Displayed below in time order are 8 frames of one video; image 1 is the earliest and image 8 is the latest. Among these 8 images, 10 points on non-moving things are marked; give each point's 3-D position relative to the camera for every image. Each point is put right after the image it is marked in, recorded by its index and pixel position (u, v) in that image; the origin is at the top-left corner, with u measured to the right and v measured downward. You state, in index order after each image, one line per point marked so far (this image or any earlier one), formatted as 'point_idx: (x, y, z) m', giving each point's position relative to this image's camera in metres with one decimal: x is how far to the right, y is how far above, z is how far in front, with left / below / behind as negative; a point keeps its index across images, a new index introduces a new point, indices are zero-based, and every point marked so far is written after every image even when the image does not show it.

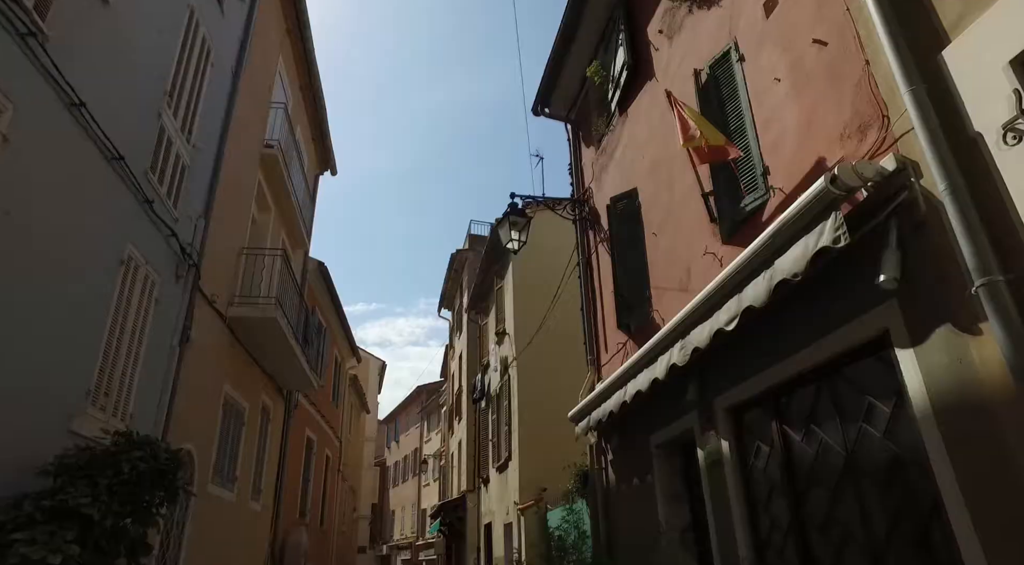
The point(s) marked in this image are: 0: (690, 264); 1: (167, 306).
0: (+1.4, +0.2, +5.6) m
1: (-3.8, -0.2, +7.6) m
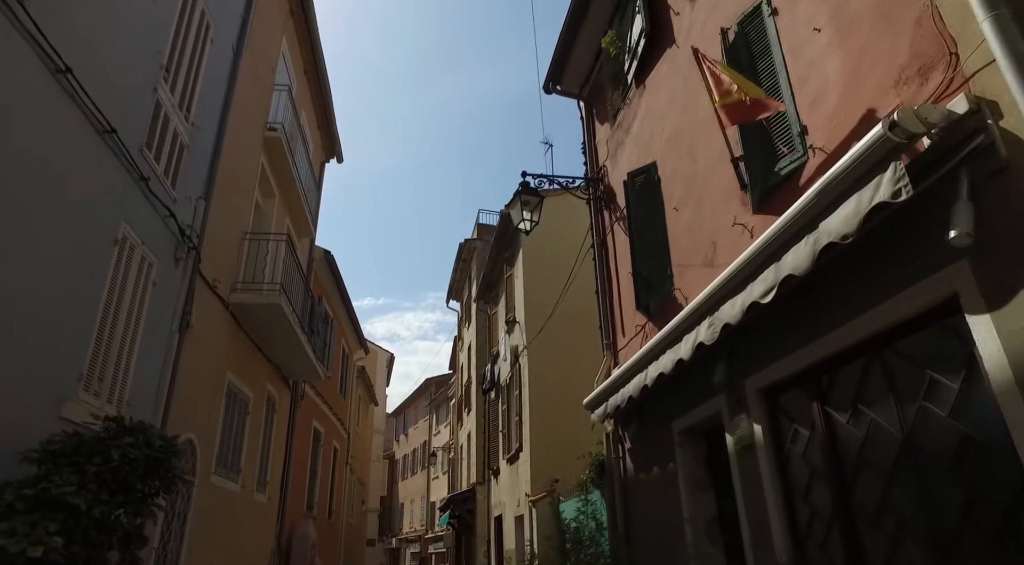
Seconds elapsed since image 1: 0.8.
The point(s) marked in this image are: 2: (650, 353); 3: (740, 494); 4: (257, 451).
0: (+1.5, +0.3, +5.2) m
1: (-3.6, -0.1, +7.3) m
2: (+1.1, -0.6, +5.7) m
3: (+1.5, -1.4, +4.5) m
4: (-4.1, -2.7, +11.2) m
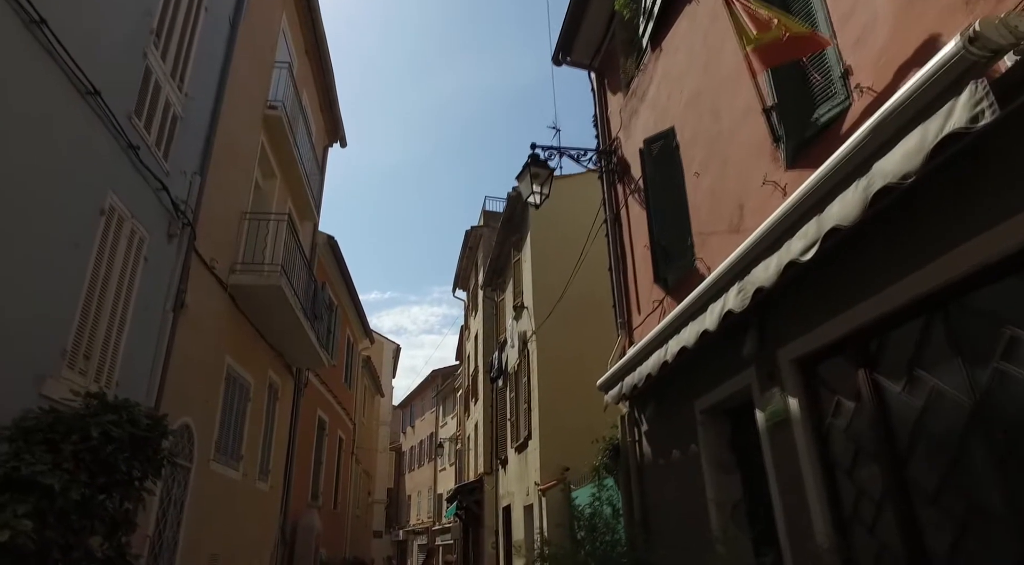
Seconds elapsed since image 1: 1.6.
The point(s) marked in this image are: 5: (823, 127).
0: (+1.6, +0.6, +4.8) m
1: (-3.5, +0.2, +7.0) m
2: (+1.2, -0.3, +5.3) m
3: (+1.5, -1.1, +4.1) m
4: (-3.9, -2.4, +10.9) m
5: (+1.7, +0.8, +3.8) m
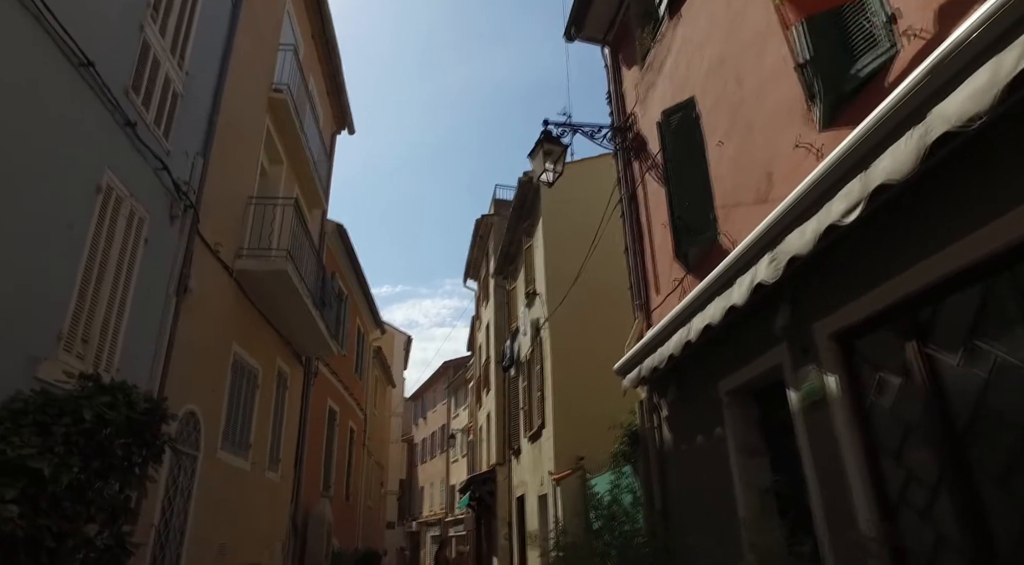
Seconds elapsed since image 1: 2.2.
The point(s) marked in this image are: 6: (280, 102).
0: (+1.7, +0.7, +4.5) m
1: (-3.4, +0.3, +6.8) m
2: (+1.3, -0.2, +5.0) m
3: (+1.6, -1.0, +3.8) m
4: (-3.7, -2.2, +10.7) m
5: (+1.8, +1.0, +3.5) m
6: (-3.6, +2.8, +10.7) m
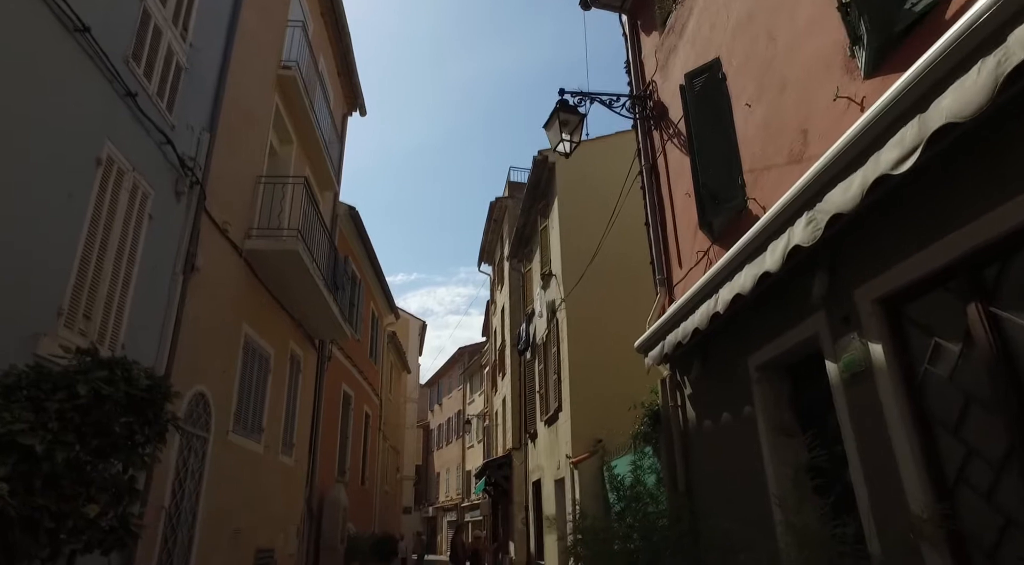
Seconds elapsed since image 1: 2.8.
0: (+1.8, +1.0, +4.2) m
1: (-3.3, +0.5, +6.6) m
2: (+1.4, +0.1, +4.8) m
3: (+1.7, -0.8, +3.5) m
4: (-3.5, -1.9, +10.5) m
5: (+1.8, +1.2, +3.1) m
6: (-3.4, +3.1, +10.5) m
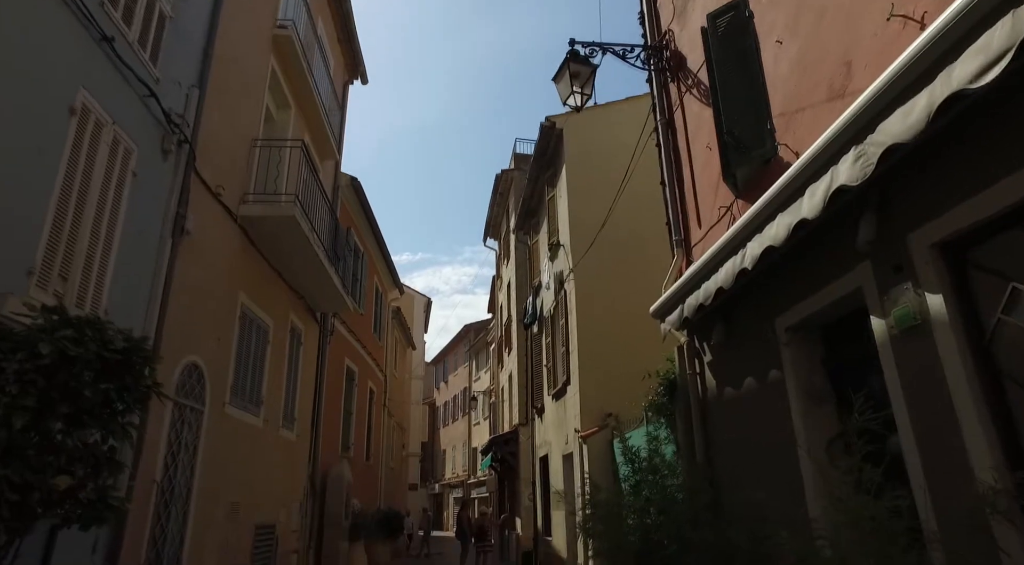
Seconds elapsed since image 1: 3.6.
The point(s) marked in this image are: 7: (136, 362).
0: (+1.8, +1.2, +3.8) m
1: (-3.2, +0.9, +6.2) m
2: (+1.5, +0.3, +4.4) m
3: (+1.8, -0.5, +3.2) m
4: (-3.4, -1.5, +10.2) m
5: (+1.9, +1.4, +2.7) m
6: (-3.3, +3.5, +10.0) m
7: (-2.1, -0.4, +3.8) m
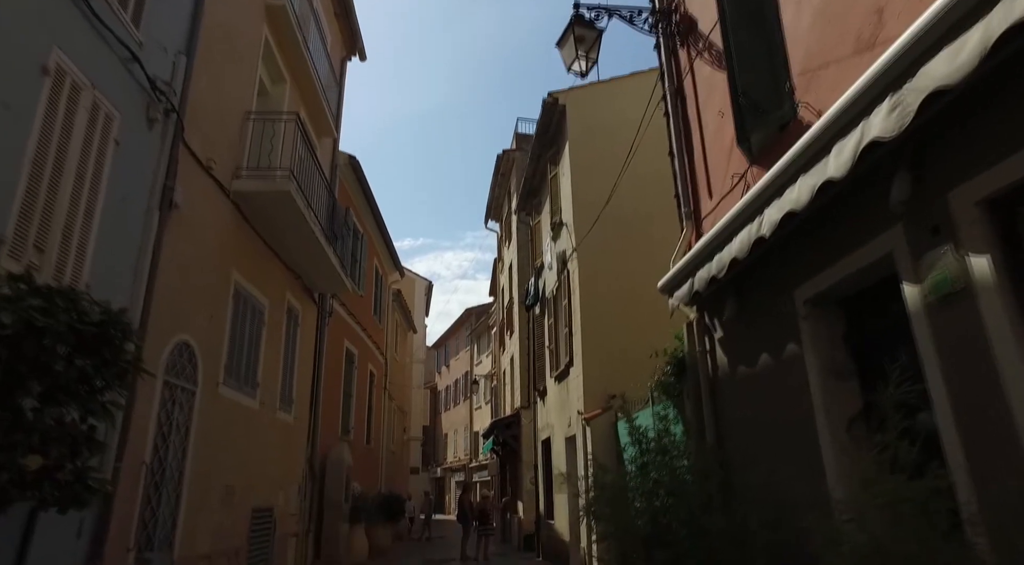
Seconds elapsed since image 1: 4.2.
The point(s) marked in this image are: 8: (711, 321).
0: (+1.8, +1.4, +3.5) m
1: (-3.2, +1.1, +5.9) m
2: (+1.5, +0.5, +4.1) m
3: (+1.8, -0.4, +2.9) m
4: (-3.4, -1.2, +10.0) m
5: (+1.9, +1.6, +2.4) m
6: (-3.2, +3.8, +9.7) m
7: (-2.1, -0.3, +3.5) m
8: (+1.6, -0.3, +5.5) m
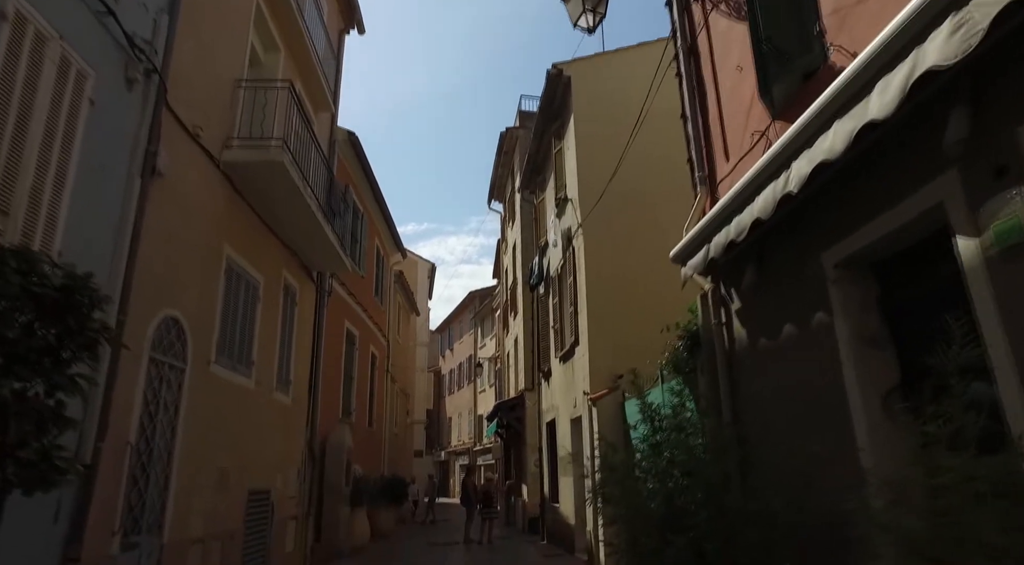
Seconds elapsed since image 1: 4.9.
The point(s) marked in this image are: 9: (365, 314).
0: (+1.8, +1.6, +3.1) m
1: (-3.2, +1.3, +5.6) m
2: (+1.5, +0.7, +3.7) m
3: (+1.8, -0.2, +2.5) m
4: (-3.3, -0.8, +9.7) m
5: (+1.9, +1.8, +2.0) m
6: (-3.2, +4.1, +9.2) m
7: (-2.1, -0.1, +3.2) m
8: (+1.6, -0.1, +5.1) m
9: (-3.4, -0.7, +16.2) m
